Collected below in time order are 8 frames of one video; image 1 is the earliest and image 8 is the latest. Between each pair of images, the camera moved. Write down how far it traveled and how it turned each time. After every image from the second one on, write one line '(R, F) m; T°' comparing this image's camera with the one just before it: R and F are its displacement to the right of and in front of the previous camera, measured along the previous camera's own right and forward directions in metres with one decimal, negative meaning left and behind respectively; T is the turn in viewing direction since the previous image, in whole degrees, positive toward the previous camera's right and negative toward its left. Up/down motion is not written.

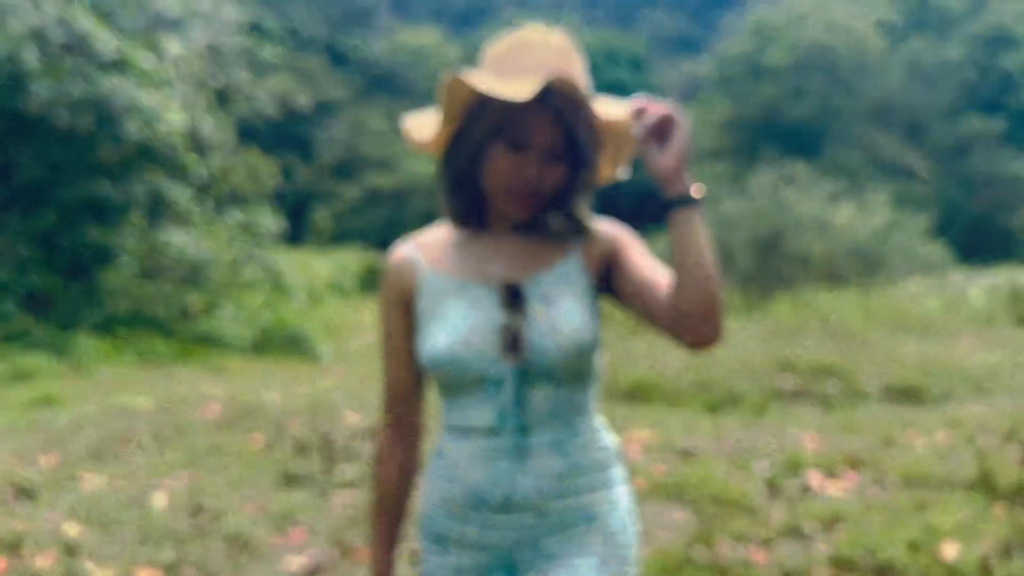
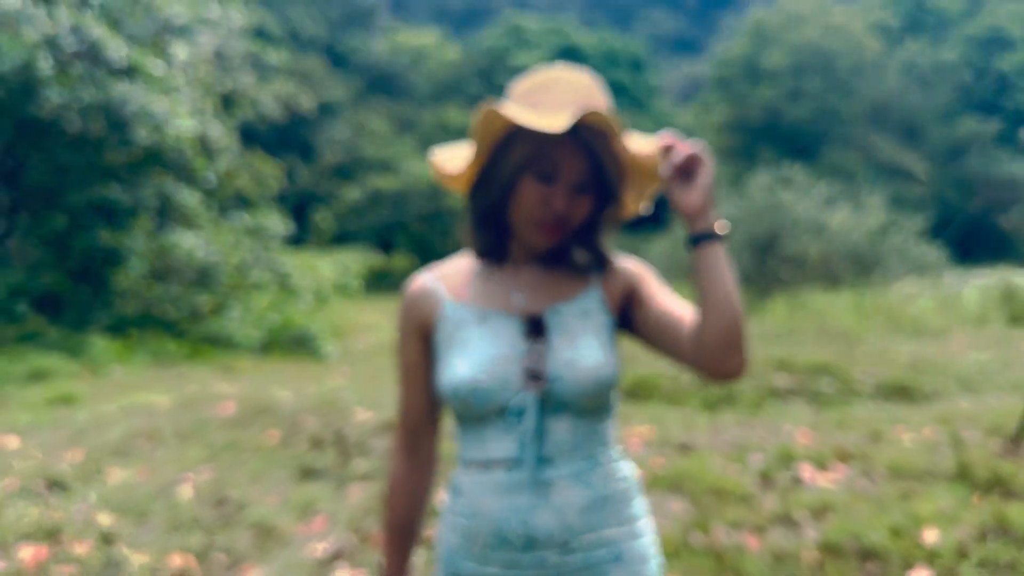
(0.0, -0.2) m; 0°
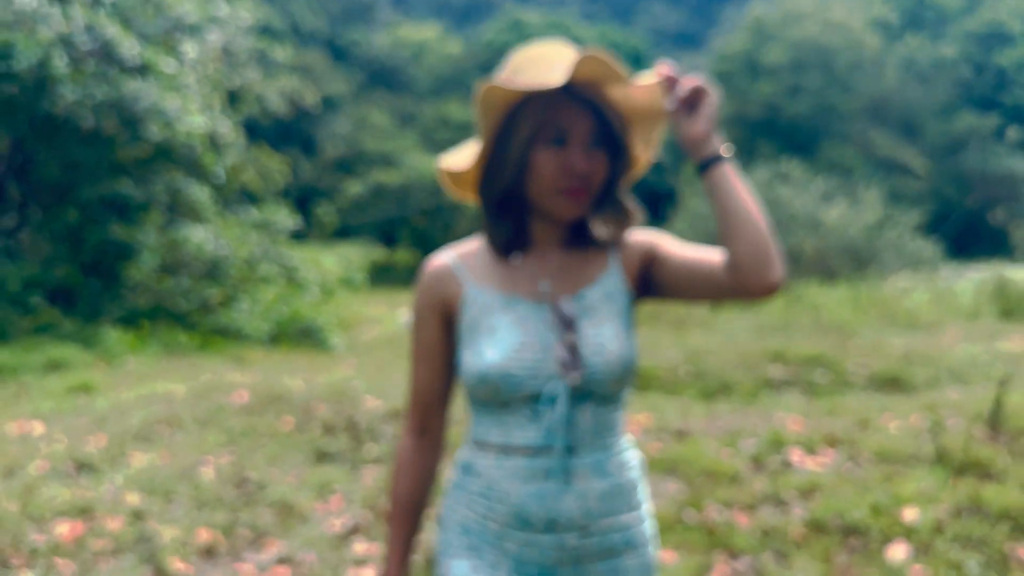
(0.0, -0.2) m; 0°
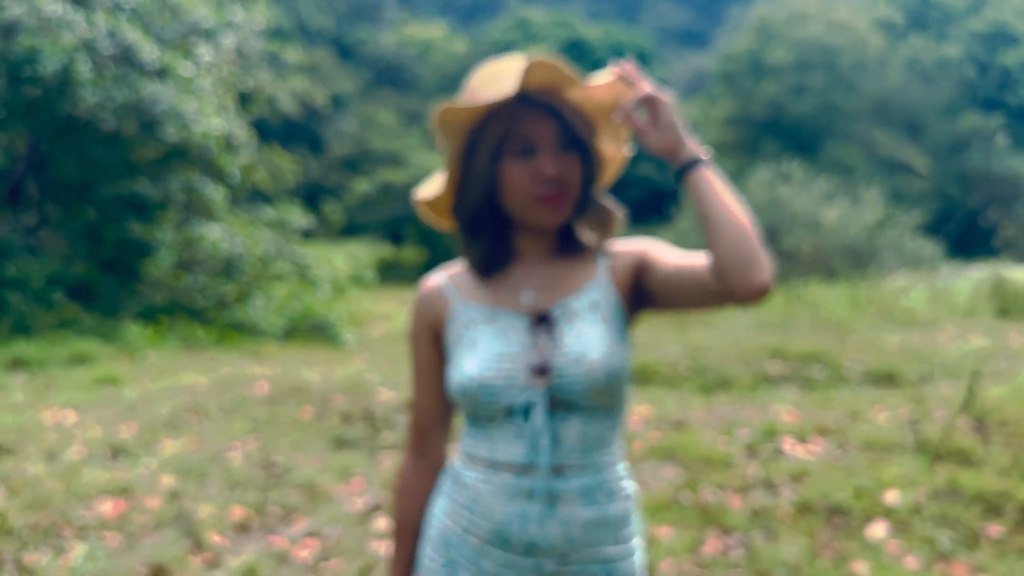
(0.0, -0.3) m; 0°
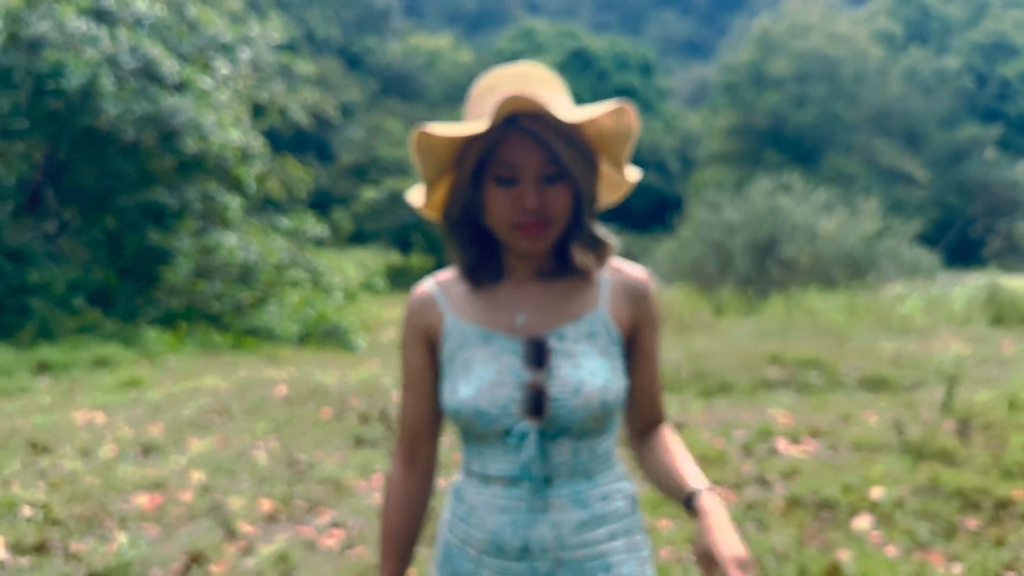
(0.0, -0.3) m; 0°
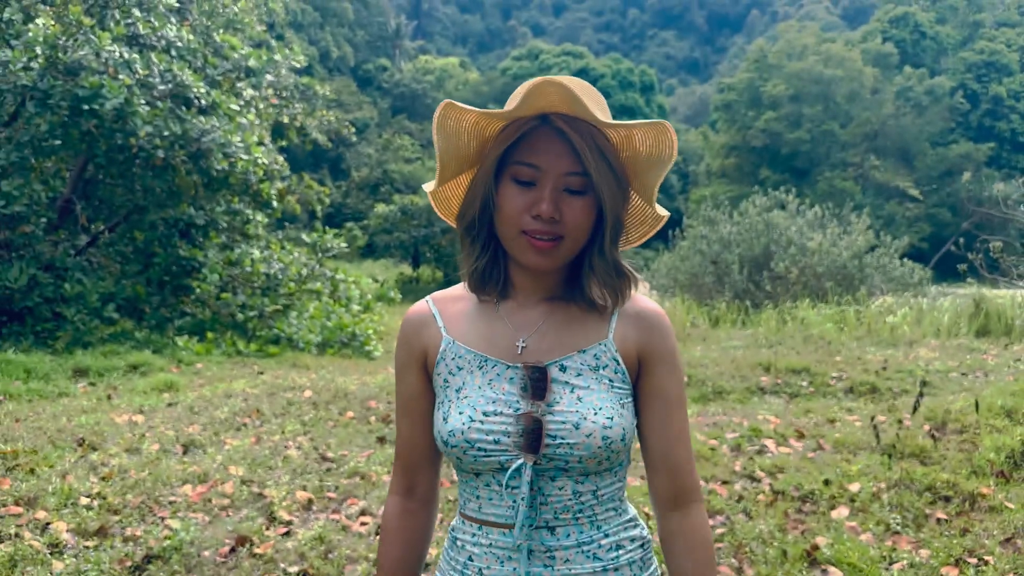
(0.0, -0.4) m; 0°
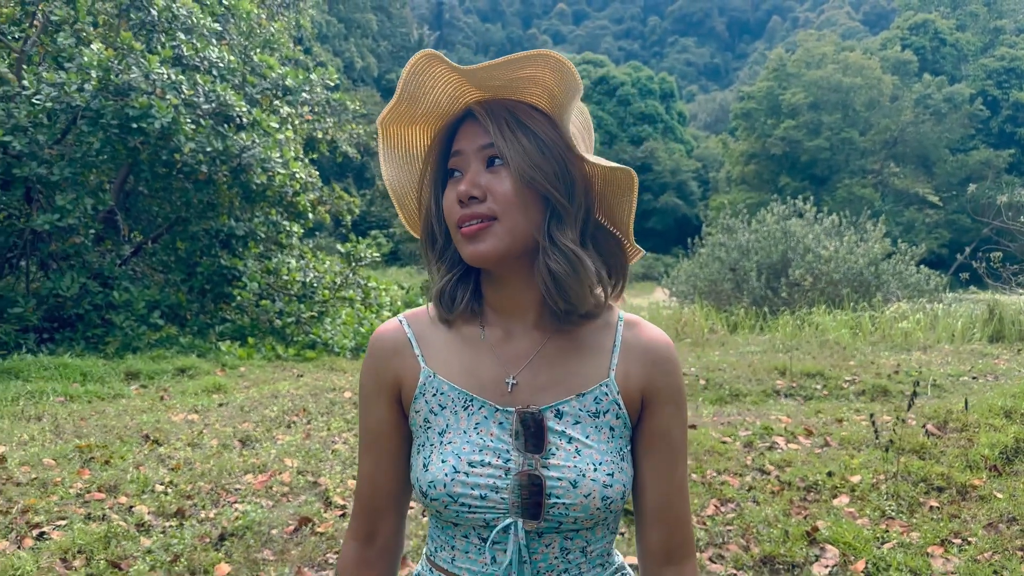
(0.0, -0.5) m; -1°
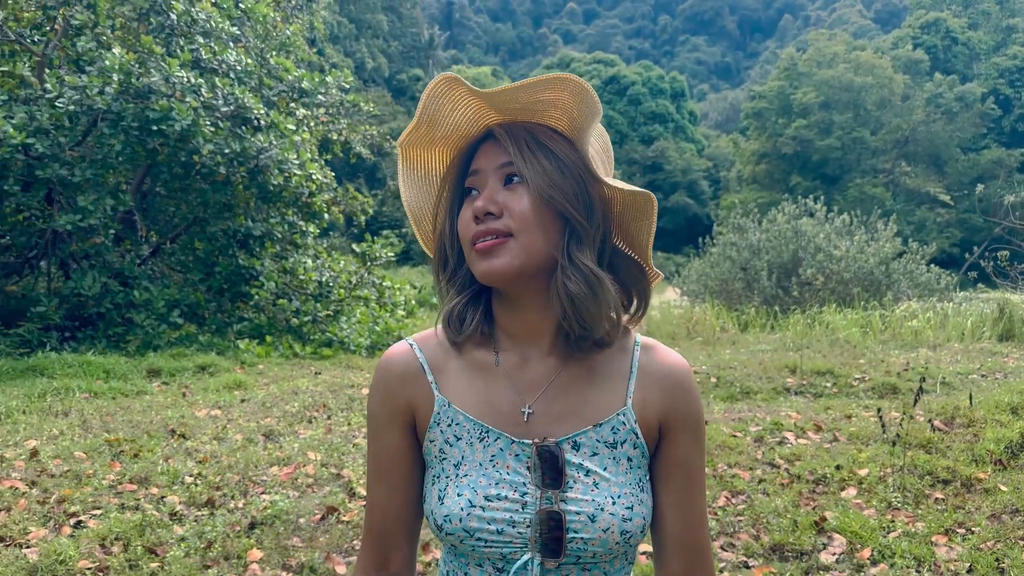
(0.0, -0.2) m; -1°
